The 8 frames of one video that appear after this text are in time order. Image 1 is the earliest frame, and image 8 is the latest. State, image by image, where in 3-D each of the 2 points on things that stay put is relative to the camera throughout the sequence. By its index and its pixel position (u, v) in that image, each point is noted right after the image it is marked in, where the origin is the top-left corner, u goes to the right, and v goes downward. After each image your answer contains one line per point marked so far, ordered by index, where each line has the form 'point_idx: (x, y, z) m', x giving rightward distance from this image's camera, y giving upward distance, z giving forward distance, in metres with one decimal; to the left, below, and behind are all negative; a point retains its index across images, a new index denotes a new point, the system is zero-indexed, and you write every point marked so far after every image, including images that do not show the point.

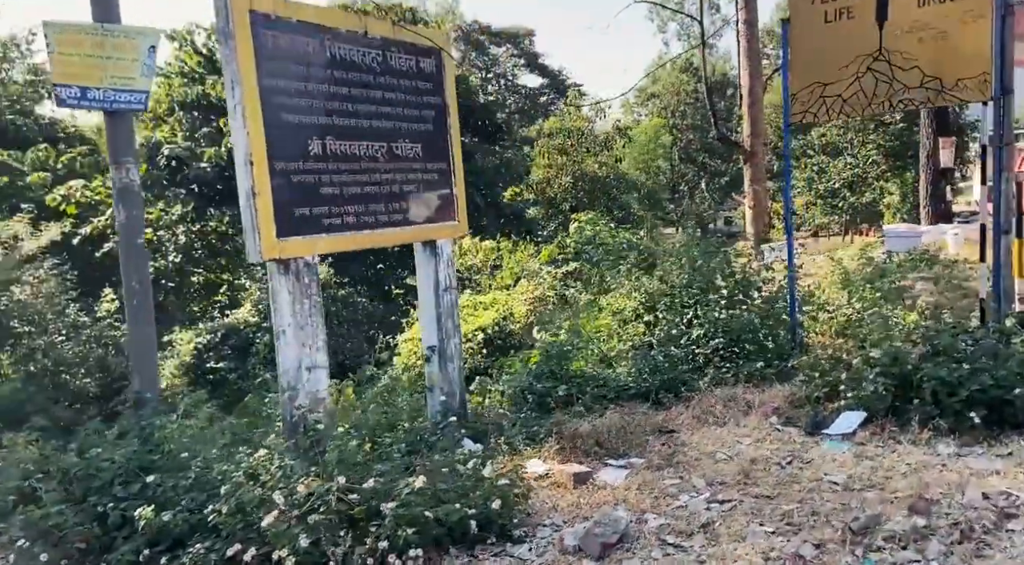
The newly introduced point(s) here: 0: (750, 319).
0: (+1.7, -0.2, +6.2) m
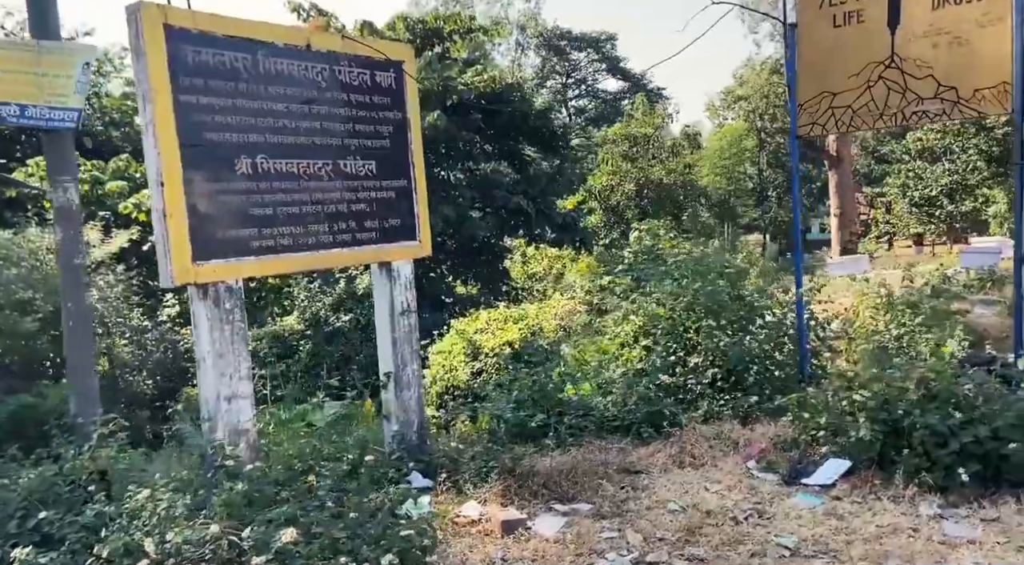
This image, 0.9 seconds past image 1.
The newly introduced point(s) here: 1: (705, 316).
0: (+1.6, -0.4, +5.8) m
1: (+1.4, -0.2, +6.2) m
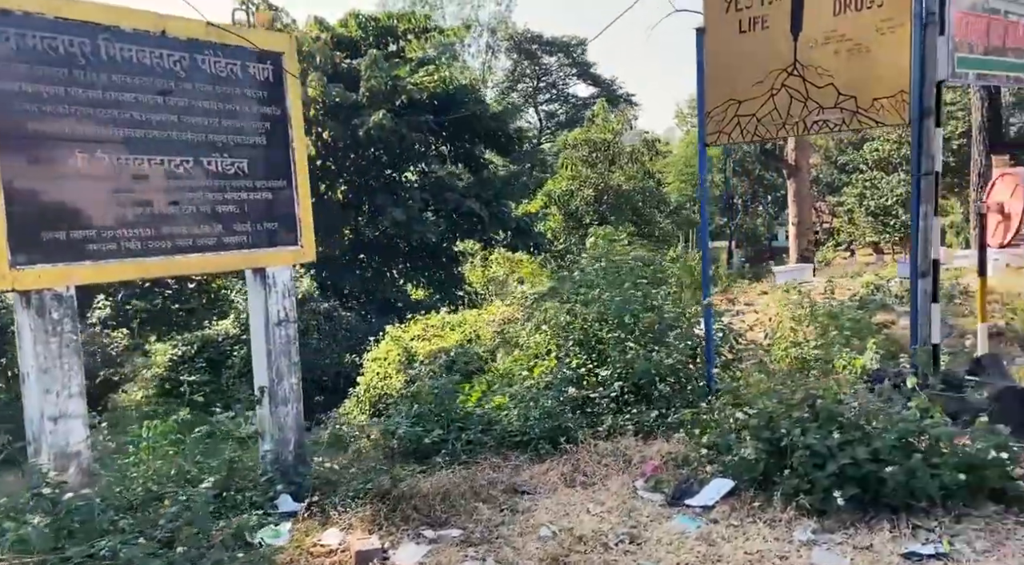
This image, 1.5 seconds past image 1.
0: (+1.0, -0.5, +5.6) m
1: (+0.7, -0.3, +6.0) m
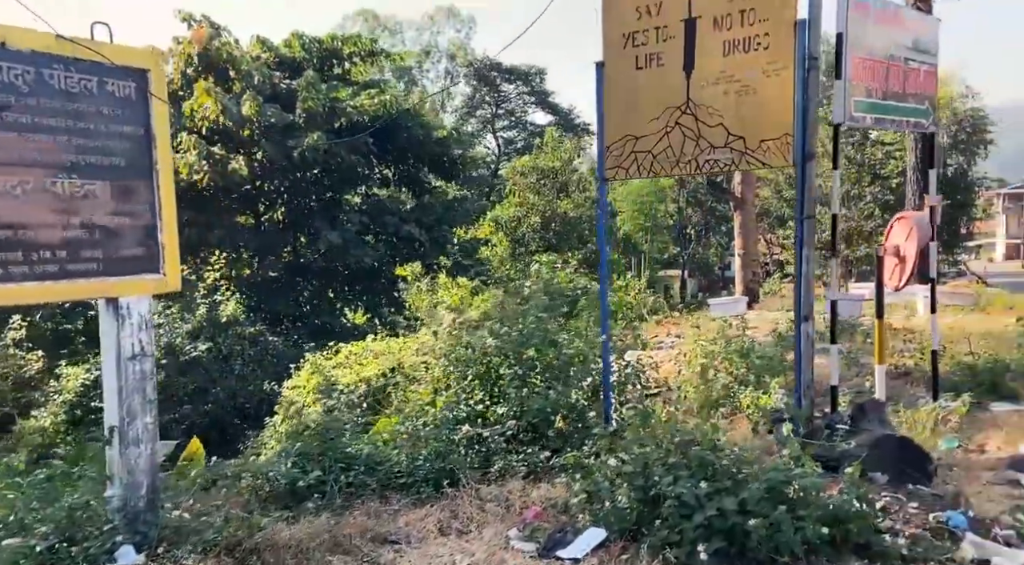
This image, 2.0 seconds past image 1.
0: (+0.3, -0.7, +5.4) m
1: (0.0, -0.5, +5.8) m
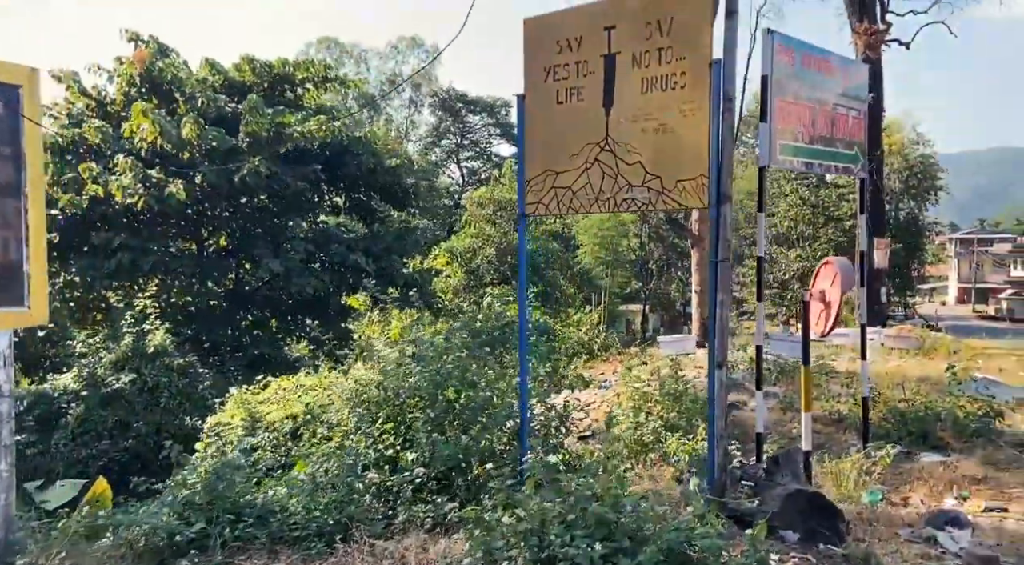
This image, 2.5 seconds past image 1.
0: (-0.2, -0.9, +5.2) m
1: (-0.5, -0.8, +5.6) m
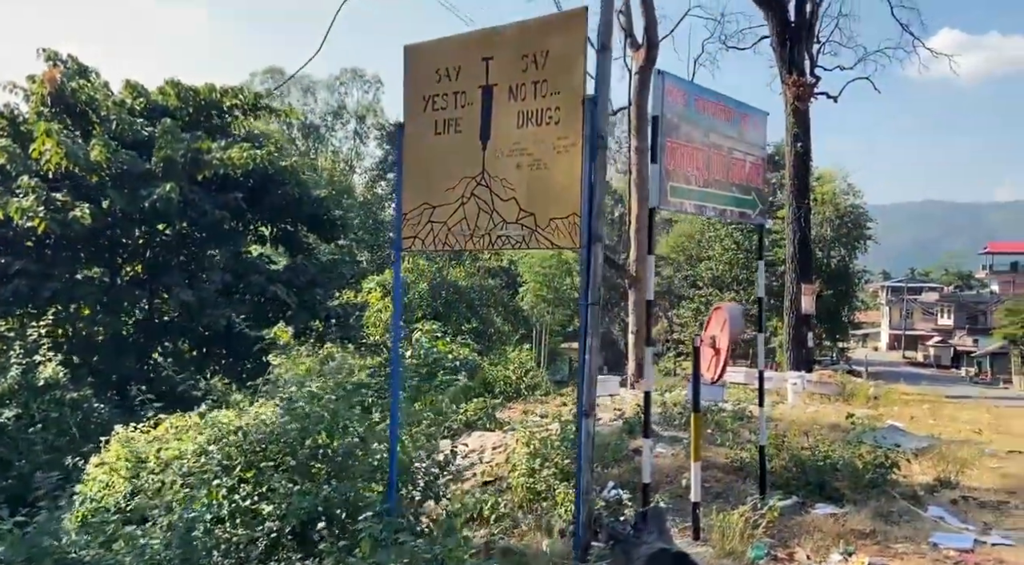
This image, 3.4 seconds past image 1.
0: (-0.9, -1.1, +4.8) m
1: (-1.3, -1.0, +5.2) m
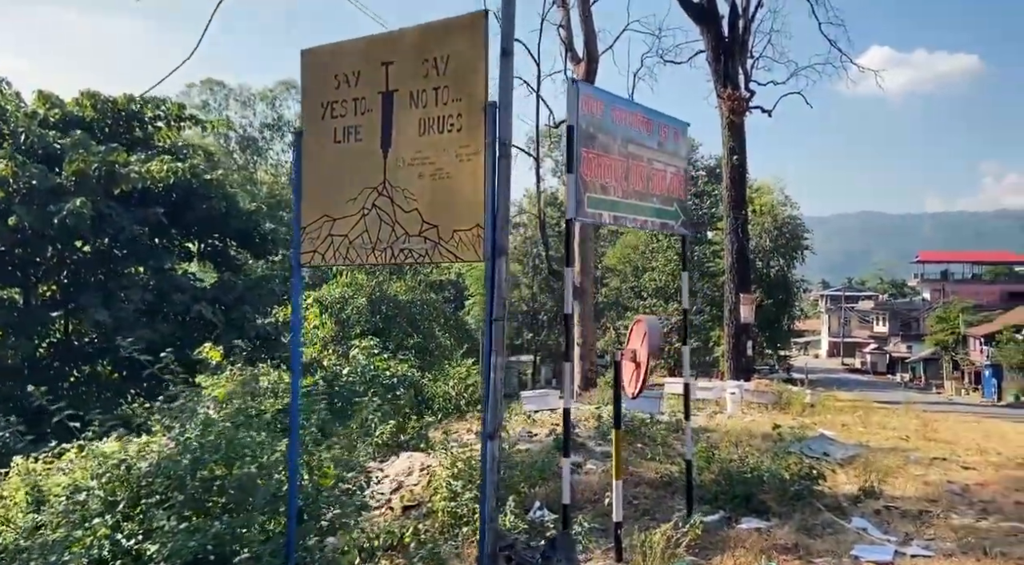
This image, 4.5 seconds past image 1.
0: (-1.4, -1.2, +4.6) m
1: (-1.8, -1.1, +4.9) m
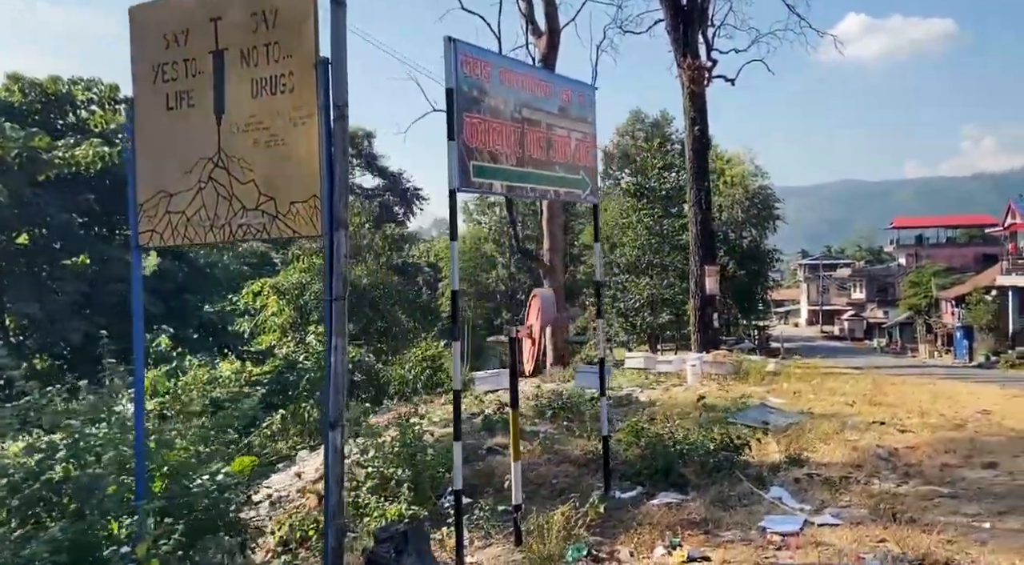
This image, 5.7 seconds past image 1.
0: (-2.0, -1.1, +4.2) m
1: (-2.4, -1.0, +4.6) m
